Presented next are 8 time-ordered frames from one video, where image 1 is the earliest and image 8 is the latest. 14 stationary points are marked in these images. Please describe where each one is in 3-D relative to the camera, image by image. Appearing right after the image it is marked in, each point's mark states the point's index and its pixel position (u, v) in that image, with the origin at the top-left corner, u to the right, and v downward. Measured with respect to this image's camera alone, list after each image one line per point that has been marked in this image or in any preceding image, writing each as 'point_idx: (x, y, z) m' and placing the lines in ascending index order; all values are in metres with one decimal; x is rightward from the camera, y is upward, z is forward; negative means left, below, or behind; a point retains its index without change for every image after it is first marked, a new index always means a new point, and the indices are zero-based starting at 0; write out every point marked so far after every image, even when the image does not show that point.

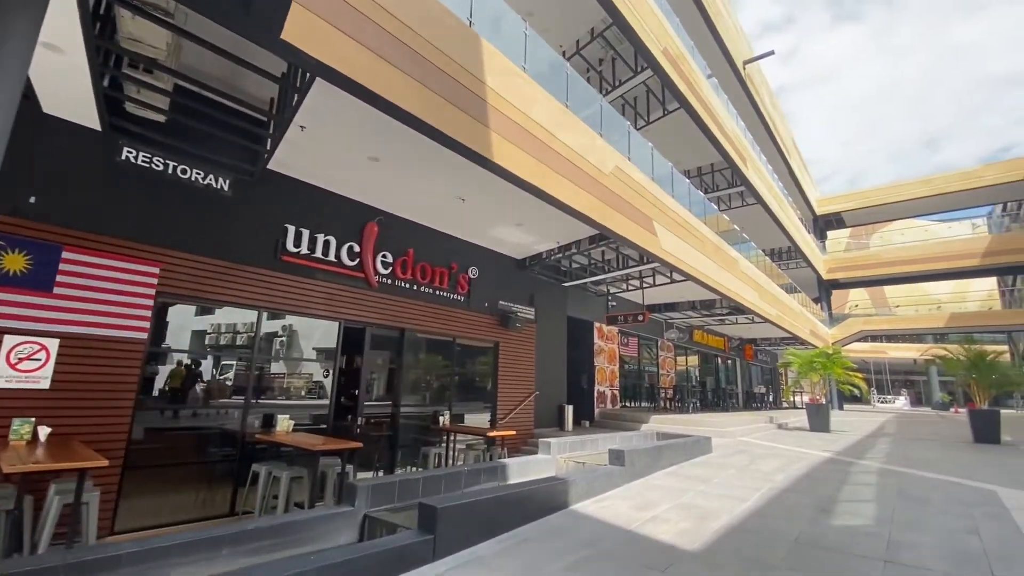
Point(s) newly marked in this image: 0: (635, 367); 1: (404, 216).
0: (+3.7, -2.4, +14.5) m
1: (-1.8, +1.2, +7.8) m
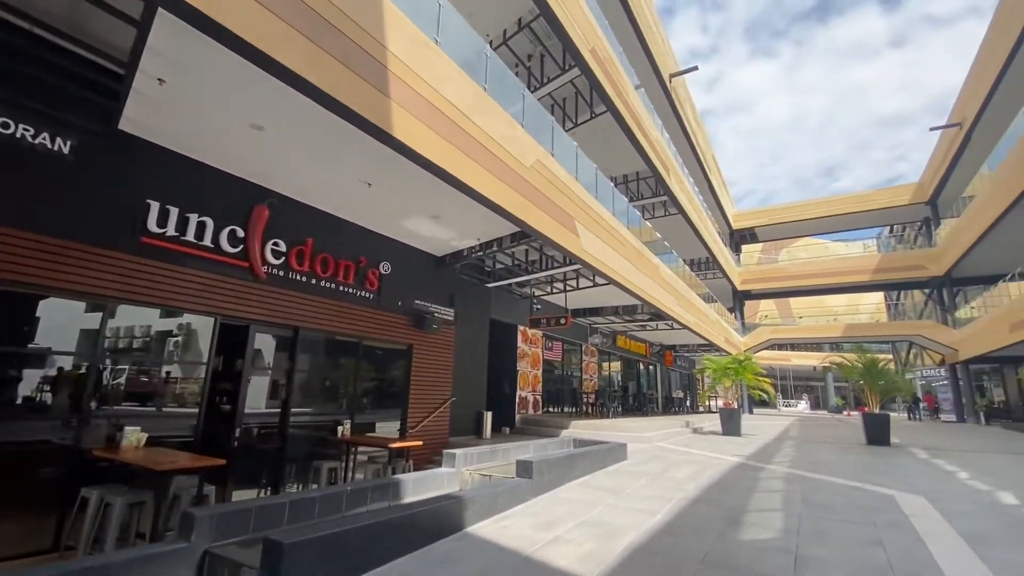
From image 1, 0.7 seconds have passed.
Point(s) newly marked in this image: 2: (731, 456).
0: (+1.4, -2.5, +14.2) m
1: (-3.0, +1.3, +7.0) m
2: (+3.8, -2.9, +8.3) m
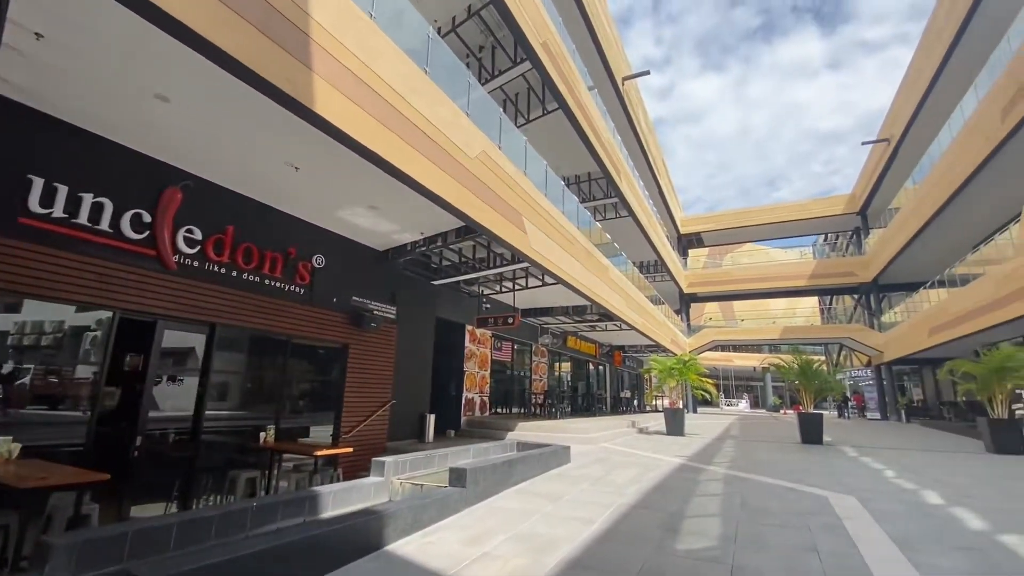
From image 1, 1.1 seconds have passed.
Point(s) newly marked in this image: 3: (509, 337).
0: (-0.2, -2.5, +14.0) m
1: (-3.8, +1.4, +6.3) m
2: (+2.8, -2.9, +8.3) m
3: (-0.1, -1.4, +13.9) m
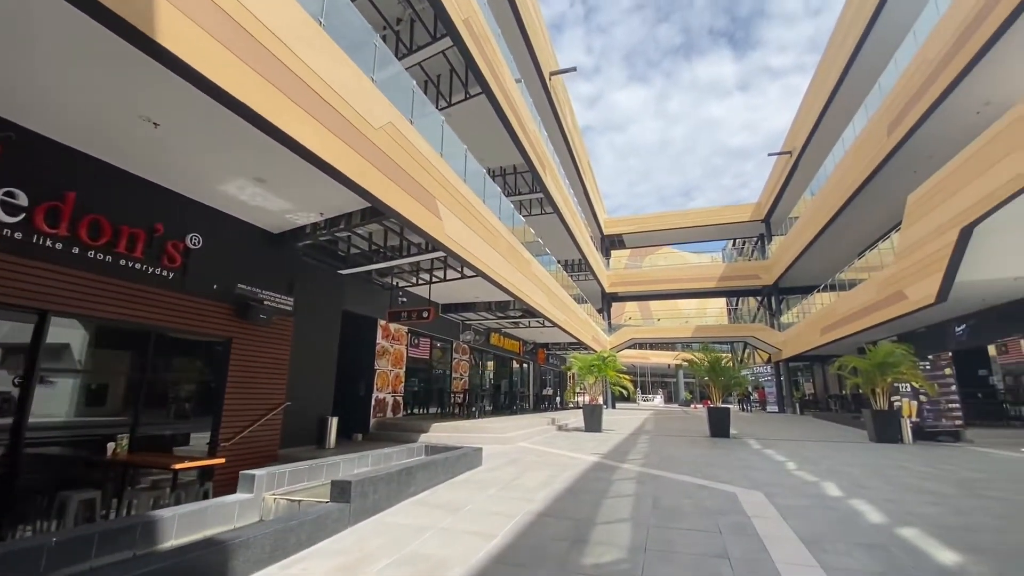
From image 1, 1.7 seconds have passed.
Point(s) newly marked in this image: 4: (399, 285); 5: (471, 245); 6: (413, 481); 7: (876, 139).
0: (-2.5, -2.3, +13.3) m
1: (-4.8, +1.6, +5.2) m
2: (+1.3, -2.8, +8.1) m
3: (-2.3, -1.3, +13.2) m
4: (-2.6, +0.1, +11.0) m
5: (-0.8, +0.8, +9.0) m
6: (-1.0, -2.0, +5.1) m
7: (+10.7, +4.4, +14.1) m
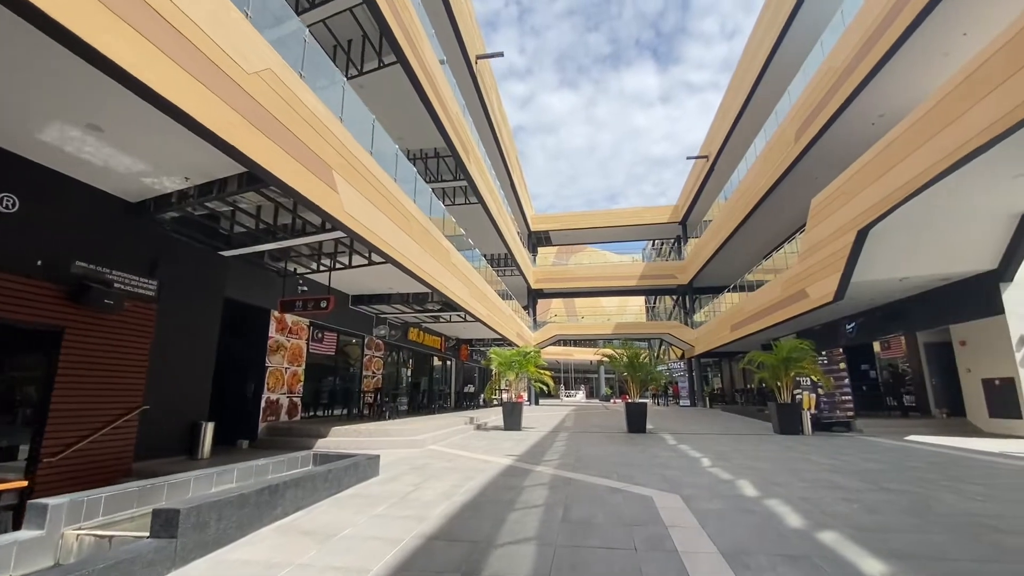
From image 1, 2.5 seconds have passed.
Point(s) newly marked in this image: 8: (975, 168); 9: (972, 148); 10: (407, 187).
0: (-4.6, -2.0, +12.1) m
1: (-5.7, +1.9, +3.7) m
2: (-0.1, -2.6, +7.5) m
3: (-4.5, -1.0, +12.0) m
4: (-4.4, +0.4, +9.8) m
5: (-2.3, +1.0, +8.1) m
6: (-2.0, -1.8, +4.2) m
7: (+8.4, +4.5, +14.9) m
8: (+8.1, +2.1, +8.4) m
9: (+7.5, +2.3, +8.0) m
10: (-2.3, +2.2, +10.2) m
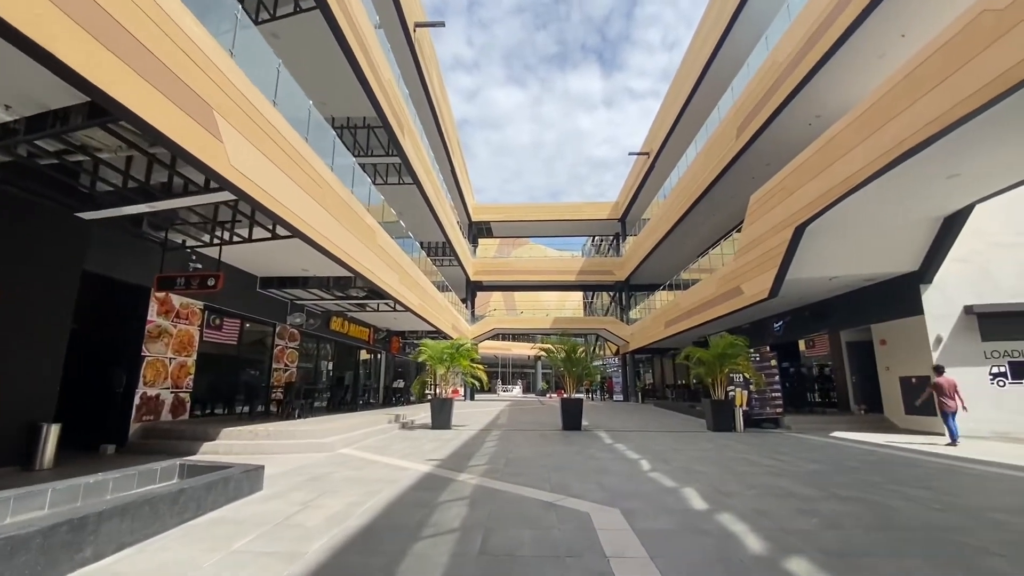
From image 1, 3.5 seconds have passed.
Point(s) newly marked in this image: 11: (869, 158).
0: (-6.2, -1.5, +10.5) m
1: (-6.1, +2.2, +2.1) m
2: (-1.2, -2.4, +6.6) m
3: (-6.0, -0.5, +10.5) m
4: (-5.6, +0.8, +8.3) m
5: (-3.3, +1.4, +6.9) m
6: (-2.6, -1.6, +3.0) m
7: (+6.6, +4.6, +14.9) m
8: (+6.9, +2.1, +8.5) m
9: (+6.5, +2.3, +8.0) m
10: (-3.5, +2.5, +9.0) m
11: (+6.5, +2.4, +8.8) m
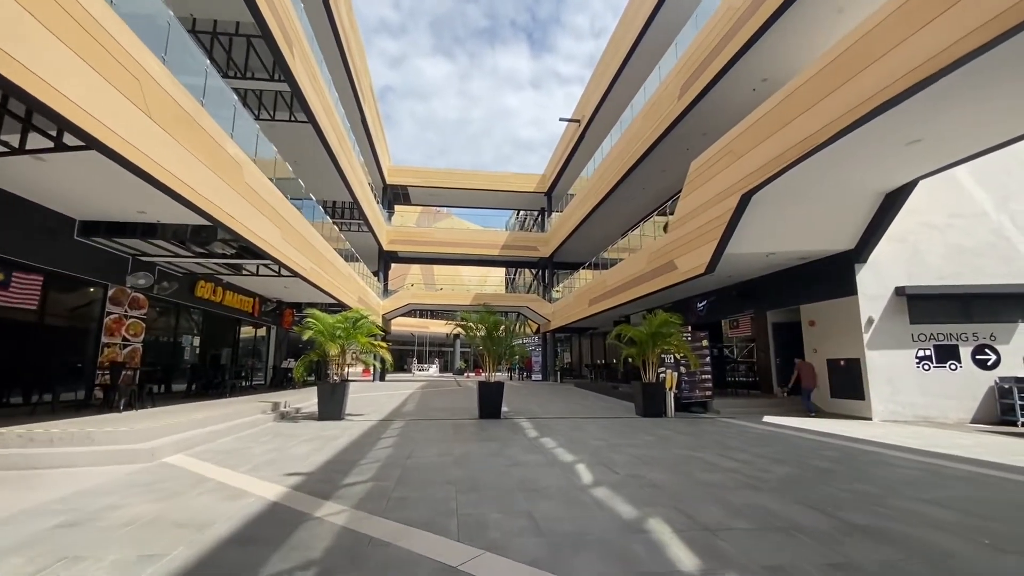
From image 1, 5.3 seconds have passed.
0: (-7.7, -0.7, +7.7) m
1: (-6.2, +2.7, -0.8) m
2: (-2.2, -1.8, +4.6) m
3: (-7.5, +0.3, +7.6) m
4: (-6.7, +1.5, +5.5) m
5: (-4.2, +2.0, +4.5) m
6: (-3.0, -1.1, +0.9) m
7: (+4.4, +5.3, +13.8) m
8: (+5.7, +2.5, +7.6) m
9: (+5.3, +2.7, +7.1) m
10: (-4.7, +3.2, +6.4) m
11: (+5.2, +2.8, +7.9) m
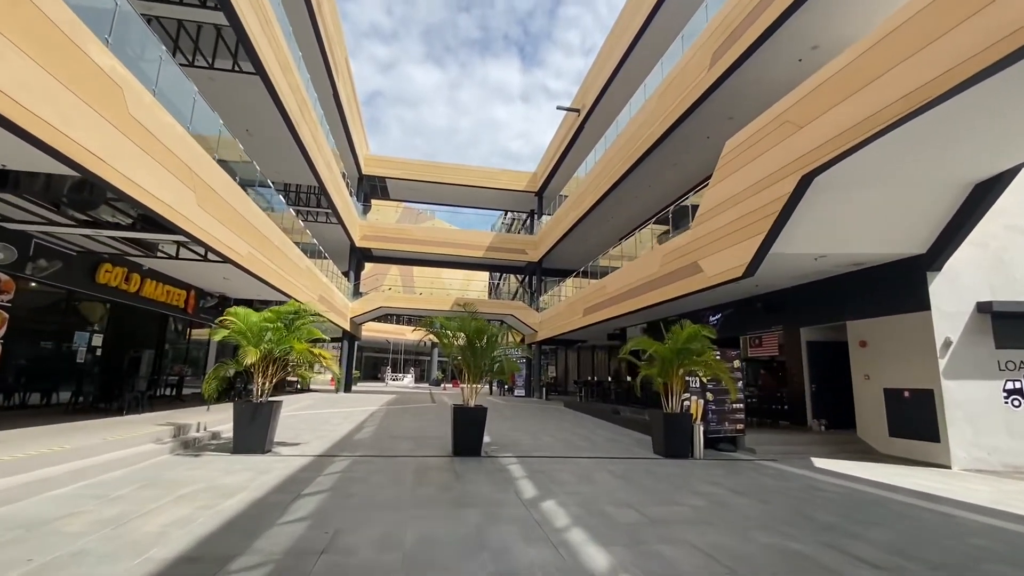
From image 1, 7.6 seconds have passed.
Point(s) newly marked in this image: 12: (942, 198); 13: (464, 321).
0: (-7.8, -0.3, +5.1) m
1: (-5.8, +3.2, -3.2) m
2: (-2.3, -1.6, +2.3) m
3: (-7.6, +0.7, +5.1) m
4: (-6.6, +1.9, +3.0) m
5: (-4.1, +2.3, +2.1) m
6: (-2.9, -0.8, -1.5) m
7: (+4.3, +5.1, +11.8) m
8: (+5.7, +2.4, +5.6) m
9: (+5.4, +2.6, +5.1) m
10: (-4.6, +3.5, +4.1) m
11: (+5.2, +2.7, +5.9) m
12: (+6.8, +1.4, +7.6) m
13: (-0.9, -0.6, +8.9) m
